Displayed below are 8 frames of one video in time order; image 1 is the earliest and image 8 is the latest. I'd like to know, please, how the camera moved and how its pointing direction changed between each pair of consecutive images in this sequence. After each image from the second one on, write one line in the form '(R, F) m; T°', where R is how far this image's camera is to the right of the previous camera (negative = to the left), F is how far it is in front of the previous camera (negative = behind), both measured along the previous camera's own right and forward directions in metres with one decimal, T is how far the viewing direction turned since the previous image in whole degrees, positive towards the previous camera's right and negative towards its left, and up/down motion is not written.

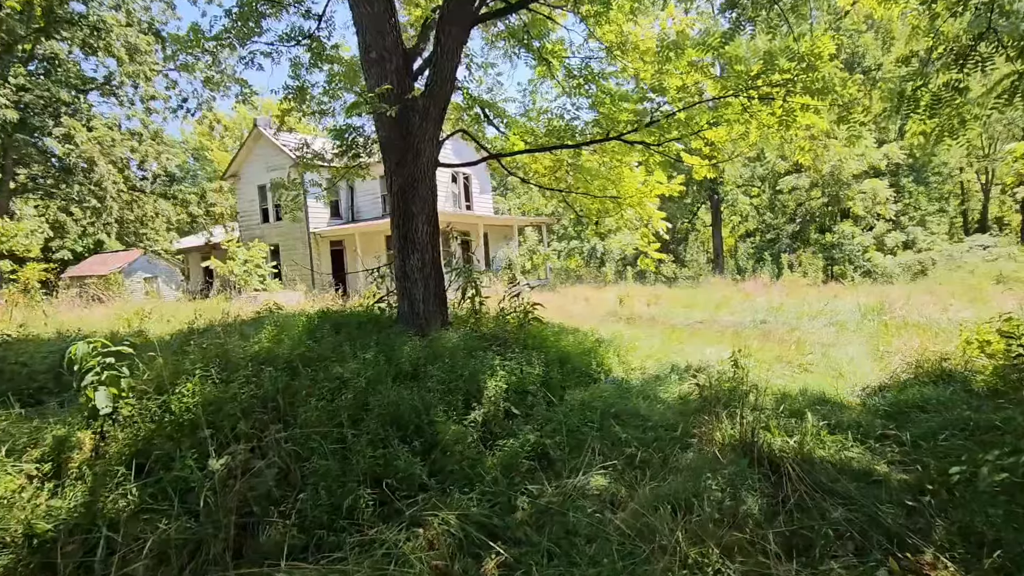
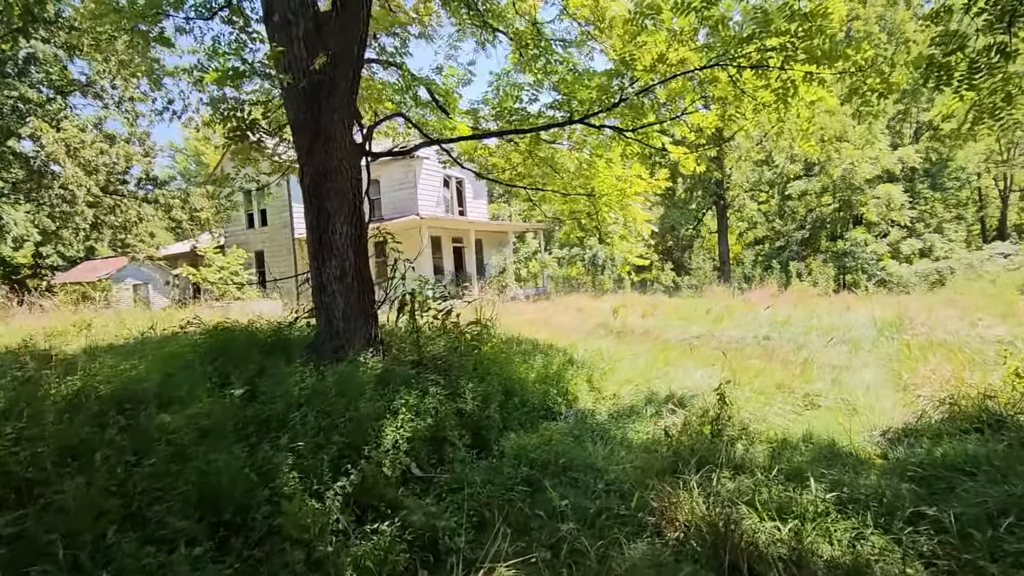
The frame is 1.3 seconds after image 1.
(+0.6, +0.9) m; -1°
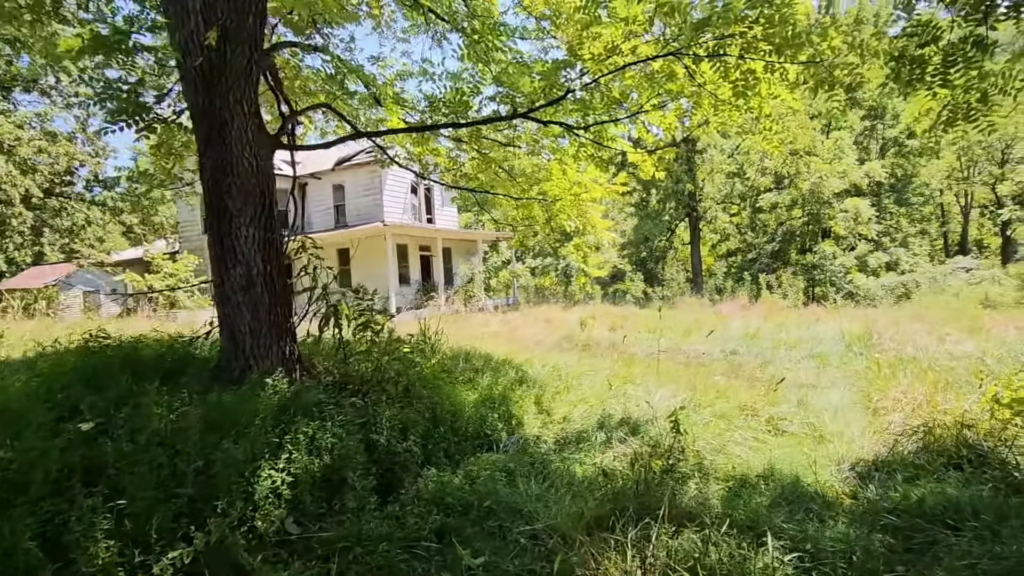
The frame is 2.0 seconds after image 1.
(+0.3, +0.5) m; +2°
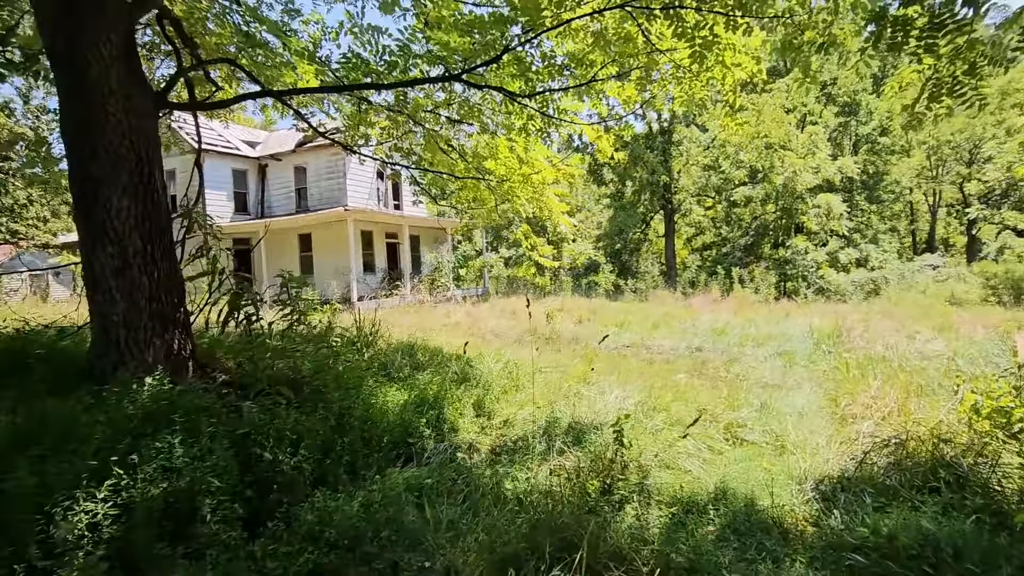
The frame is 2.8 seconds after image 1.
(+0.3, +0.5) m; +2°
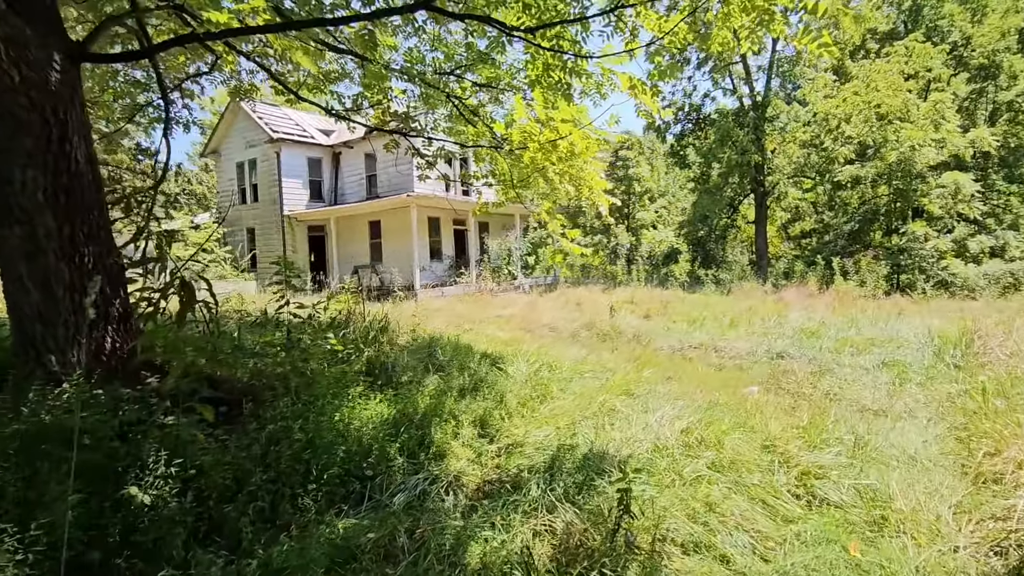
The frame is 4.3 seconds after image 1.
(+0.5, +0.9) m; -9°
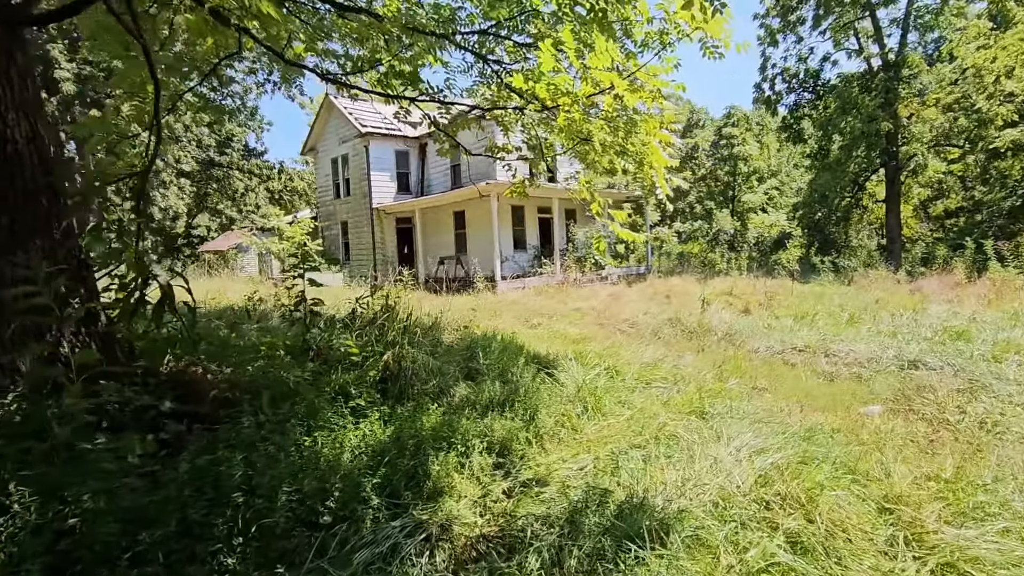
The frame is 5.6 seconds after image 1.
(+0.4, +0.8) m; -10°
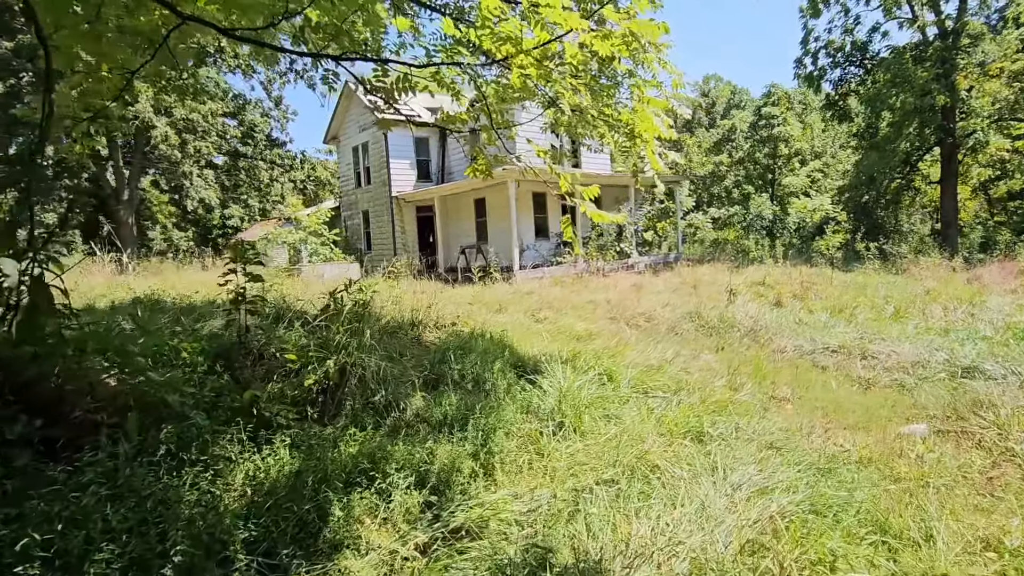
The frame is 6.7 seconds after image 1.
(+0.5, +0.6) m; -4°
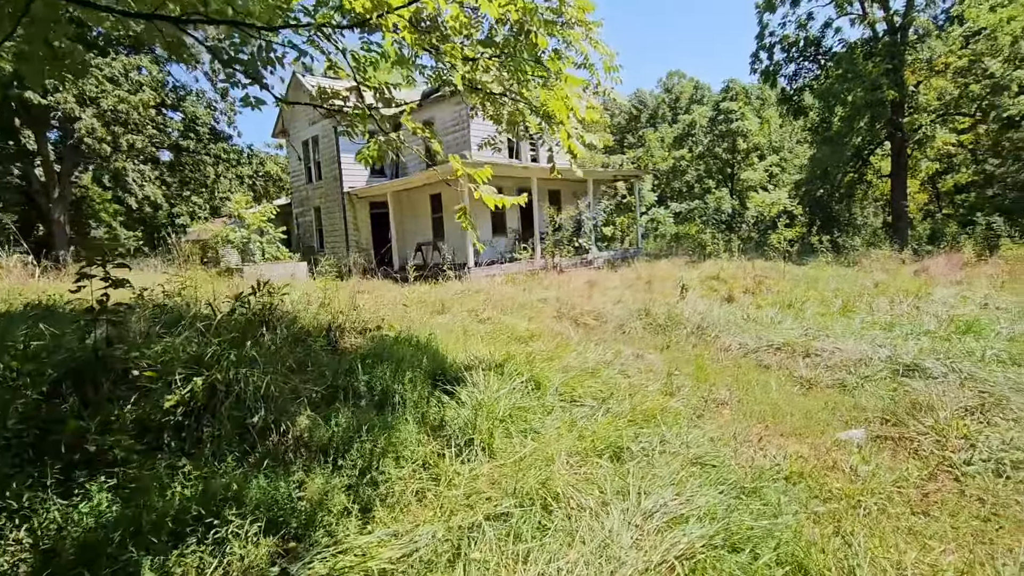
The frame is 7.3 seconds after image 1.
(+0.4, +0.4) m; +3°
